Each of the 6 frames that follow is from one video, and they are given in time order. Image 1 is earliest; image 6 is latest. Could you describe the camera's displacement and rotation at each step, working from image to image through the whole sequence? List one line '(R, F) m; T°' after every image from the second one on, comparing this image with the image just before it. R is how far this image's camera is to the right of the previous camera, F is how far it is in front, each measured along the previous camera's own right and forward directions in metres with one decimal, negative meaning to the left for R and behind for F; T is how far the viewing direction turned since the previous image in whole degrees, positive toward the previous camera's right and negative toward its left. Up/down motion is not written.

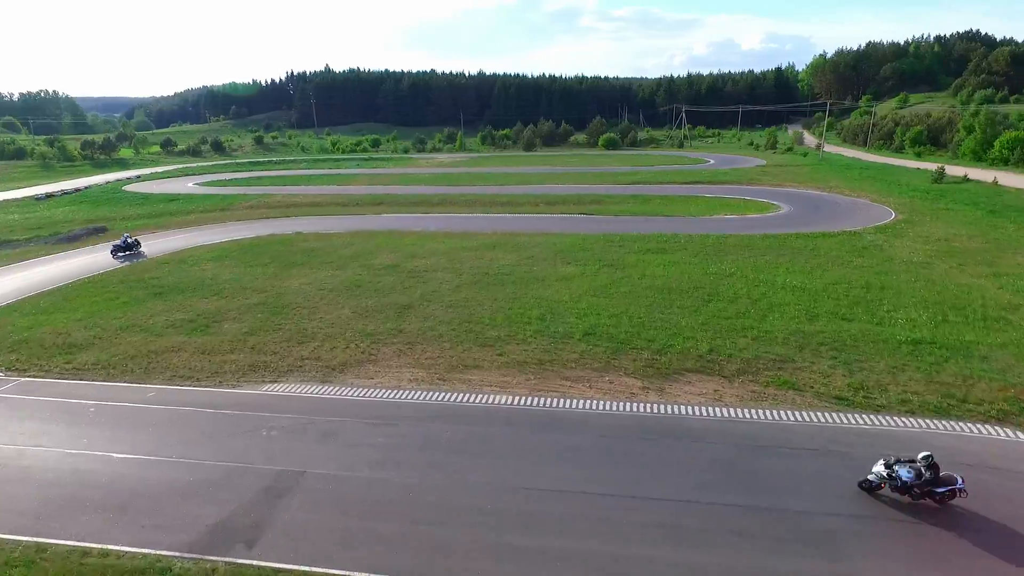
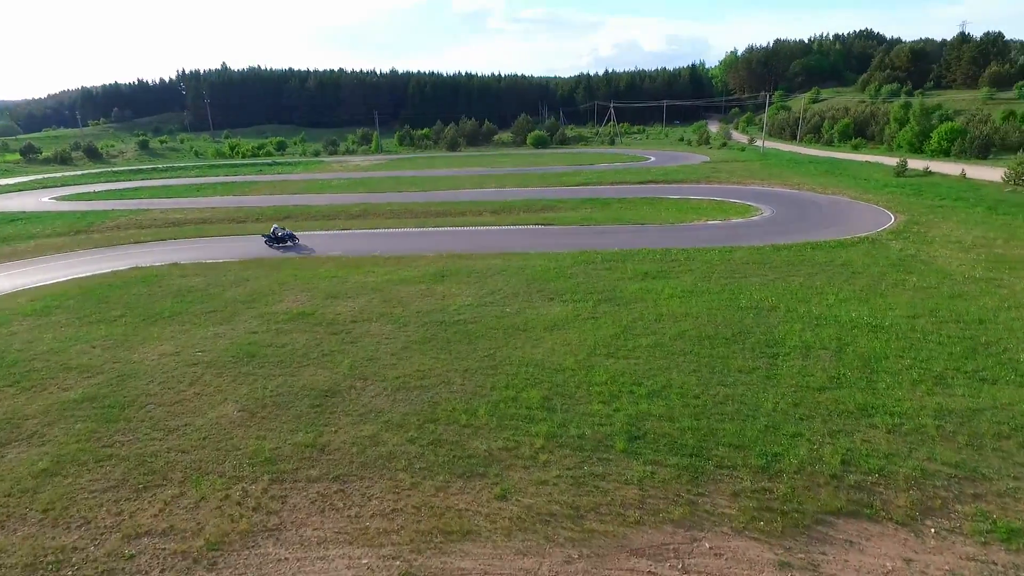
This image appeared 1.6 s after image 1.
(-0.9, +5.4) m; +7°
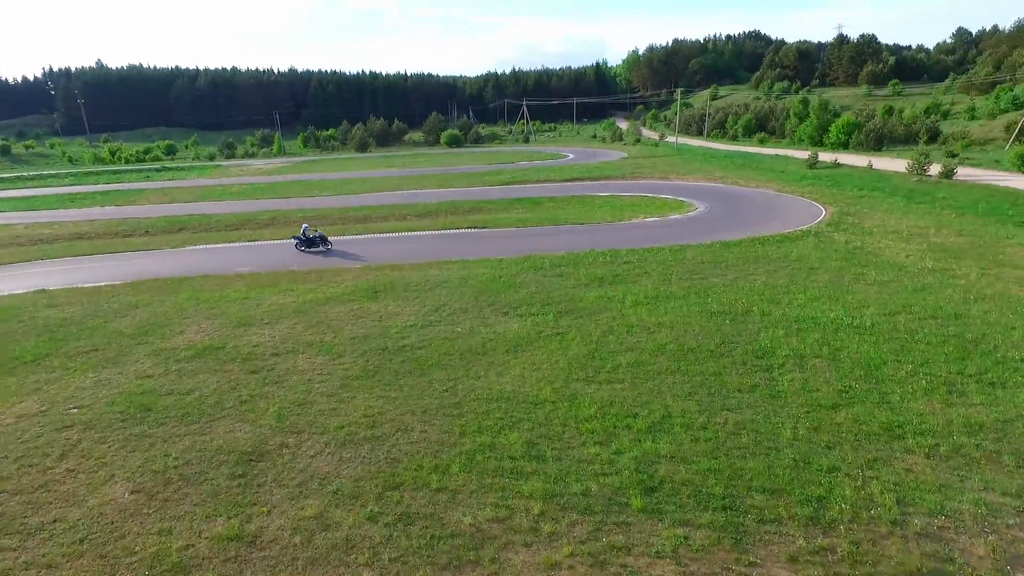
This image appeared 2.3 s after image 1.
(-0.7, +1.8) m; +8°
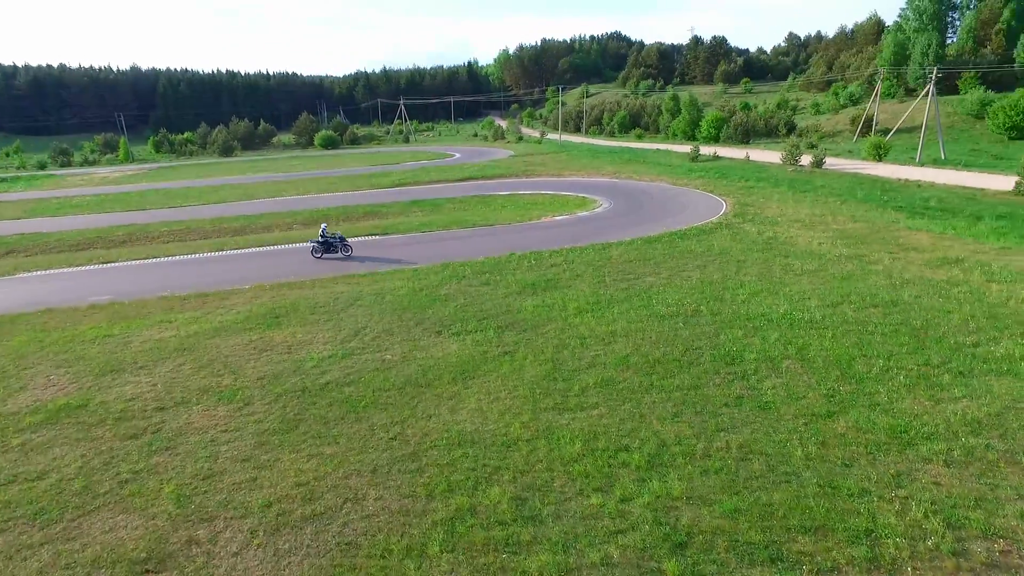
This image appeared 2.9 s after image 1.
(-0.9, +1.6) m; +11°
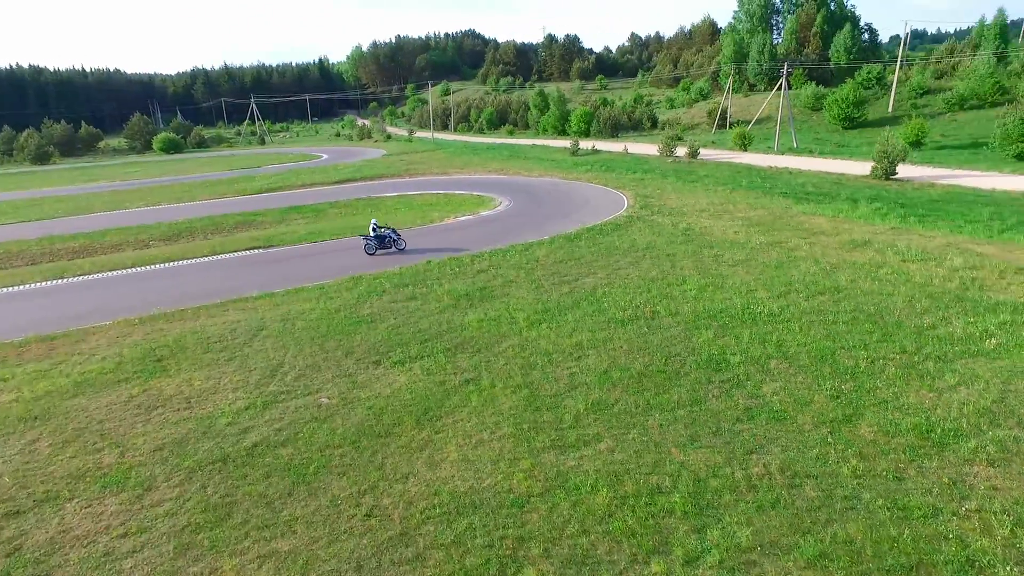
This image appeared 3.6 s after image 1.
(-1.3, +1.6) m; +12°
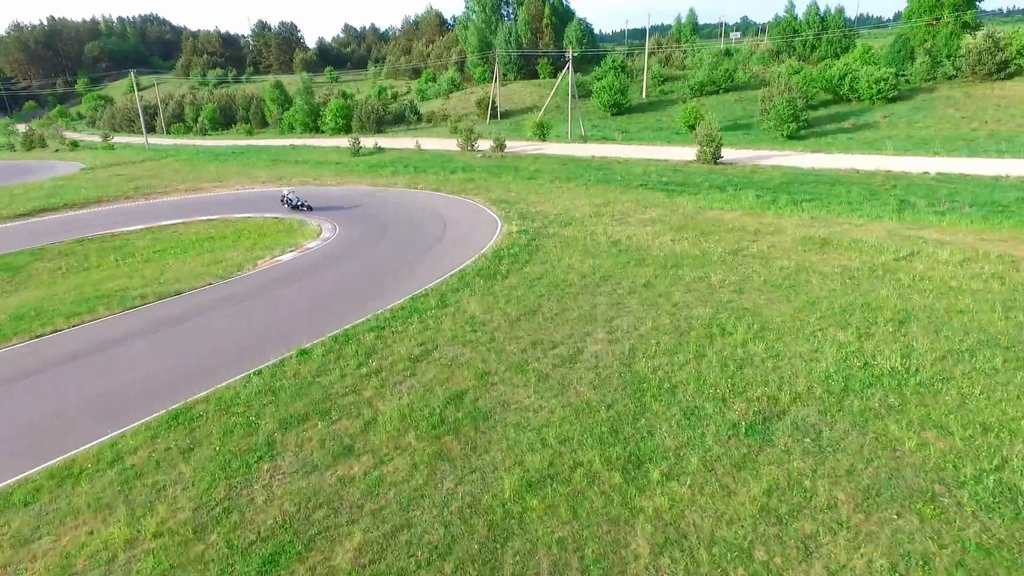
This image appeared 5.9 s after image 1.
(-2.8, +5.9) m; +24°
